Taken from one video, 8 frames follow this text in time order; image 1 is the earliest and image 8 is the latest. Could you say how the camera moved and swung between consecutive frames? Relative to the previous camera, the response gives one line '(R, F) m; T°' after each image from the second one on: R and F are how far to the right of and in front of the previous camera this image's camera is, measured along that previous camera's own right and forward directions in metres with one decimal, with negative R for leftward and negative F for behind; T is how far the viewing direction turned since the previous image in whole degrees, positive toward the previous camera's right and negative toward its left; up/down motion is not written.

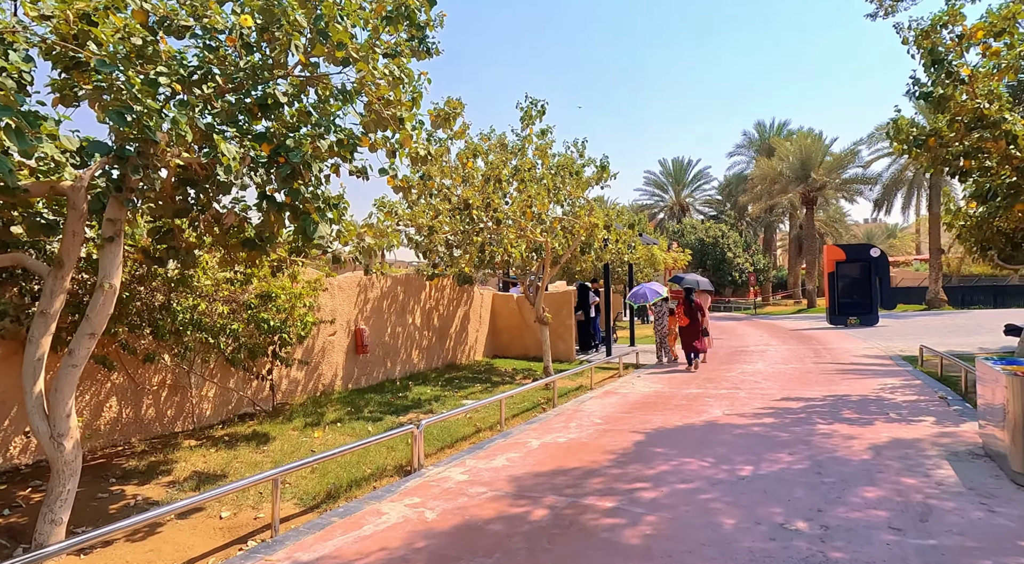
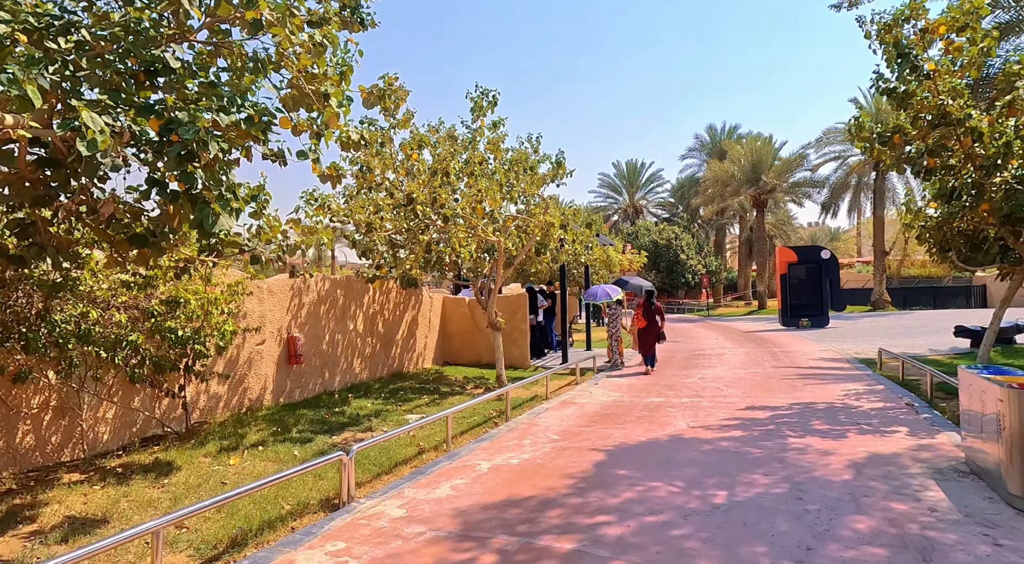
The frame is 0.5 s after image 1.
(+0.1, +0.7) m; +4°
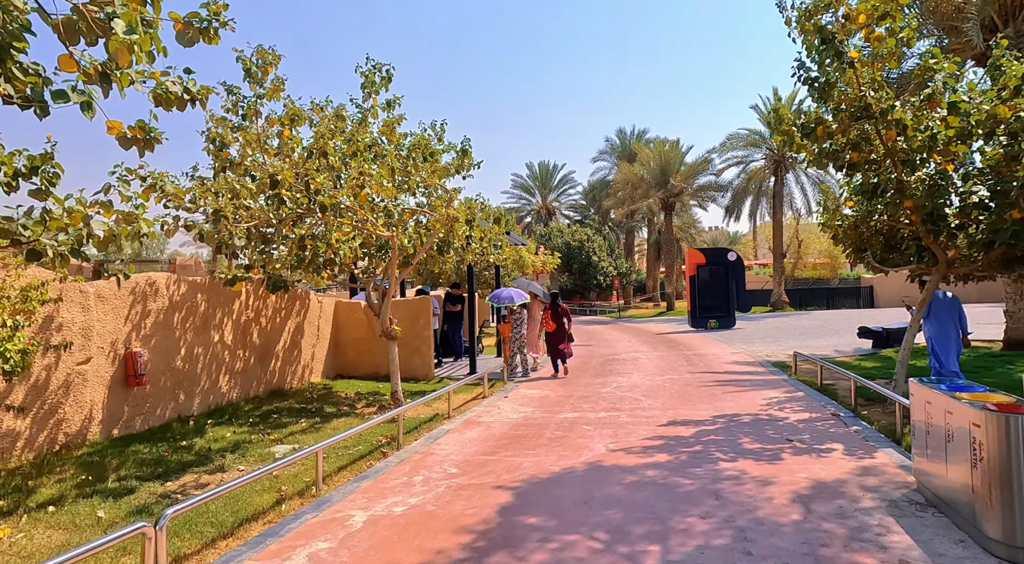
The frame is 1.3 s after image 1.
(+0.2, +1.2) m; +7°
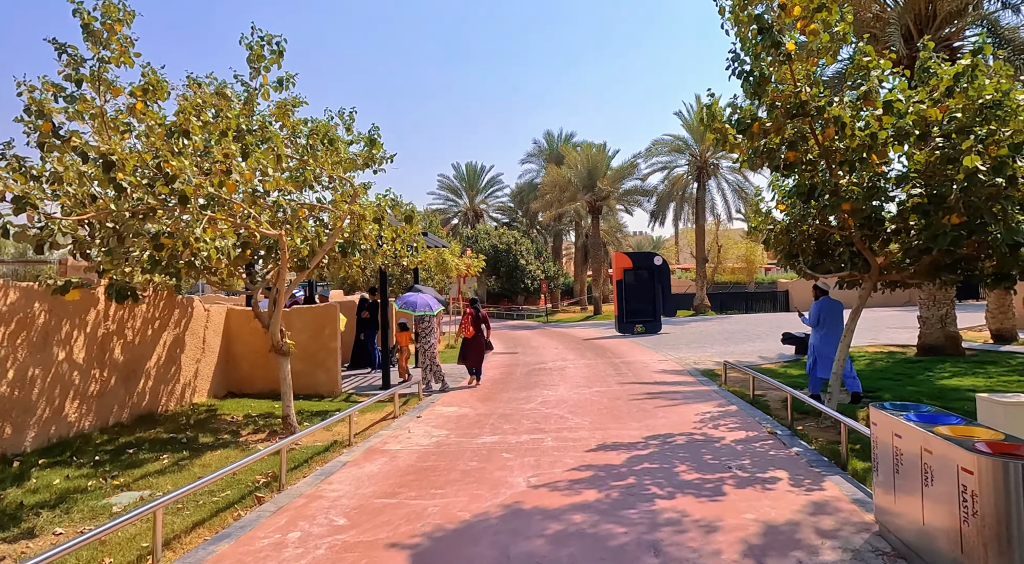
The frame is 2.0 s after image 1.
(+0.2, +1.0) m; +6°
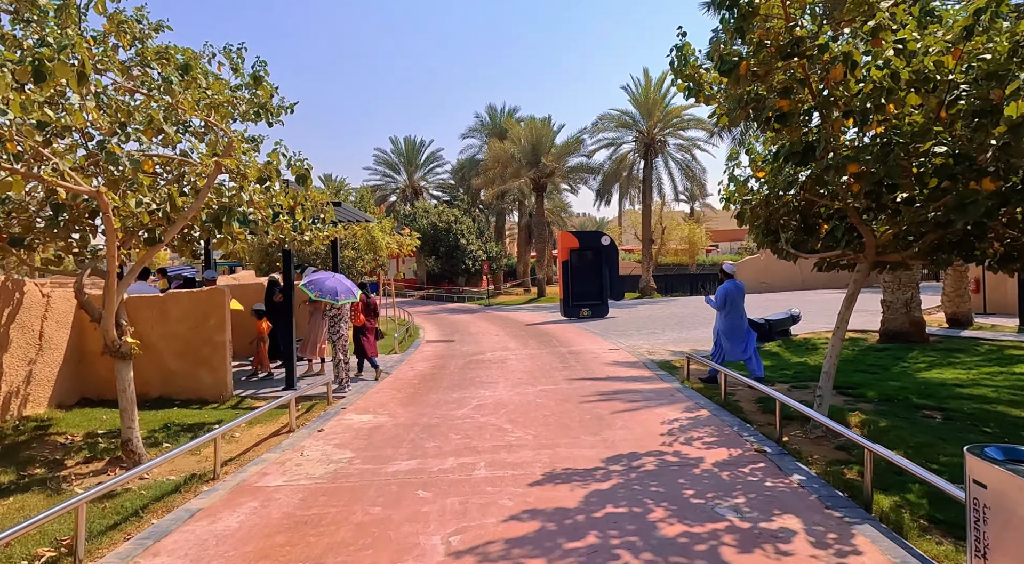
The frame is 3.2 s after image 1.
(+0.2, +1.9) m; +5°
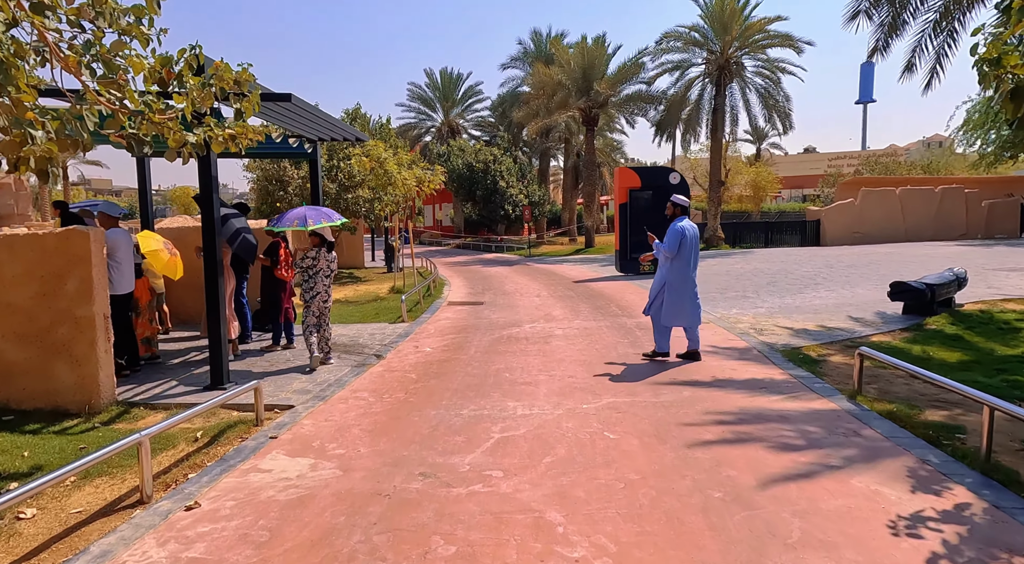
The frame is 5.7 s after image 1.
(-0.1, +4.2) m; -4°
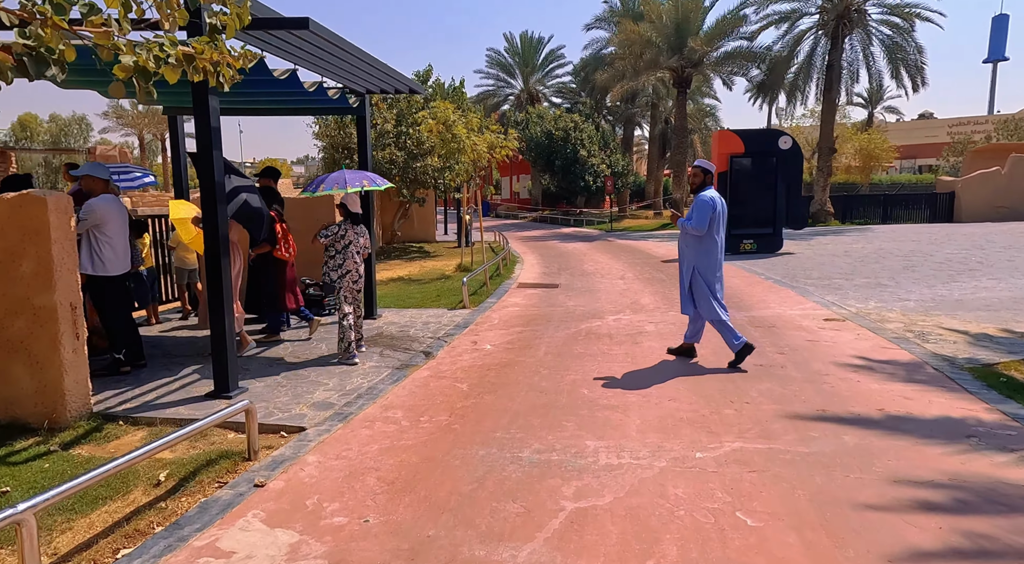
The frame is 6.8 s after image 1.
(0.0, +1.8) m; -7°
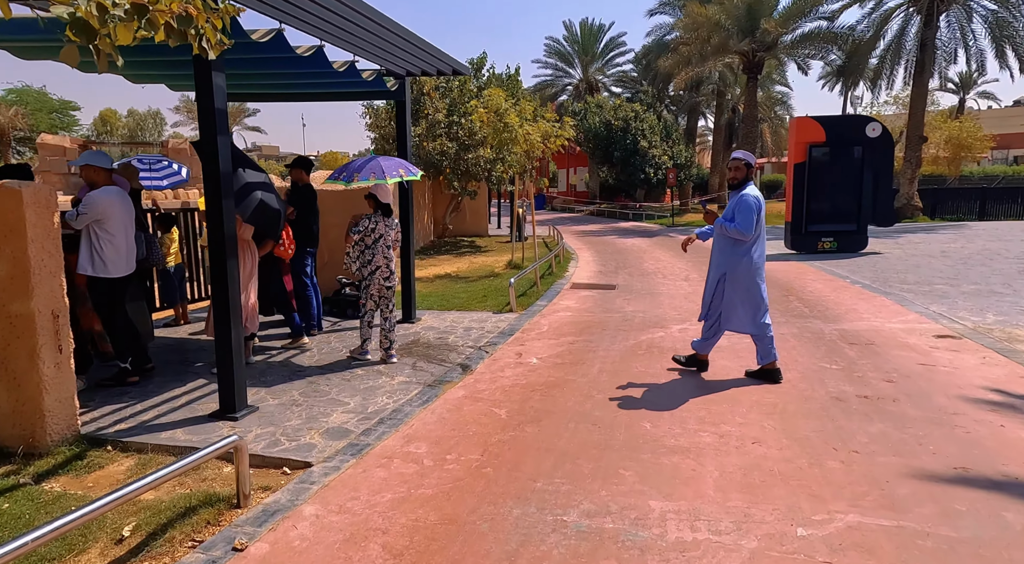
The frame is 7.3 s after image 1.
(+0.1, +0.9) m; -5°
